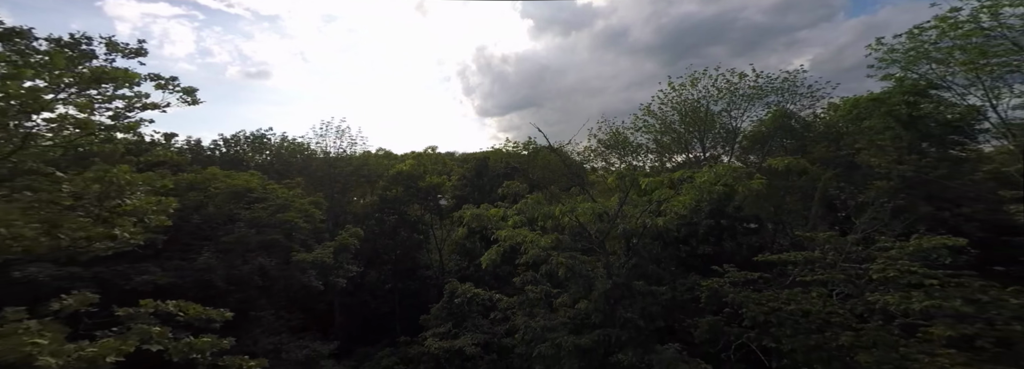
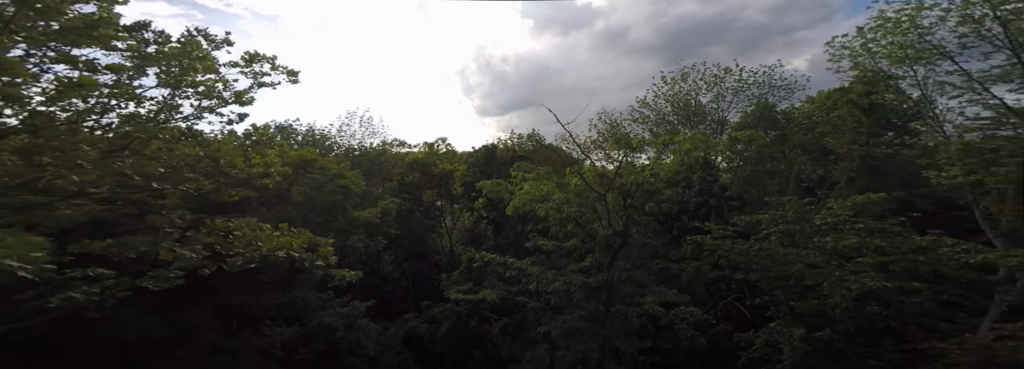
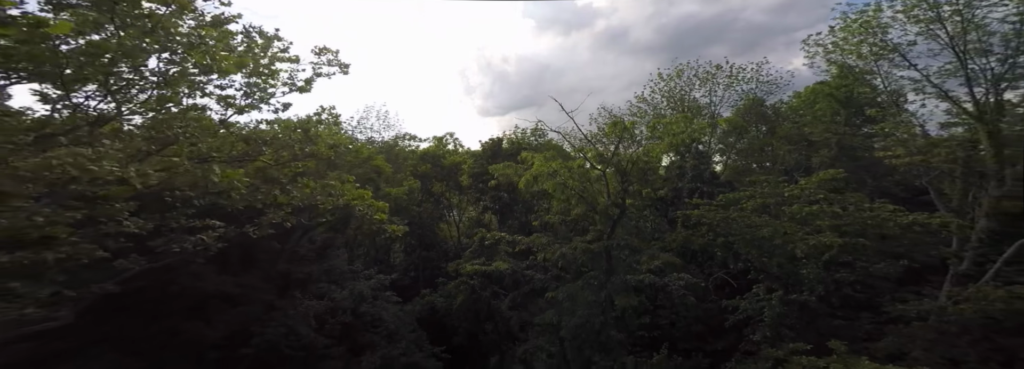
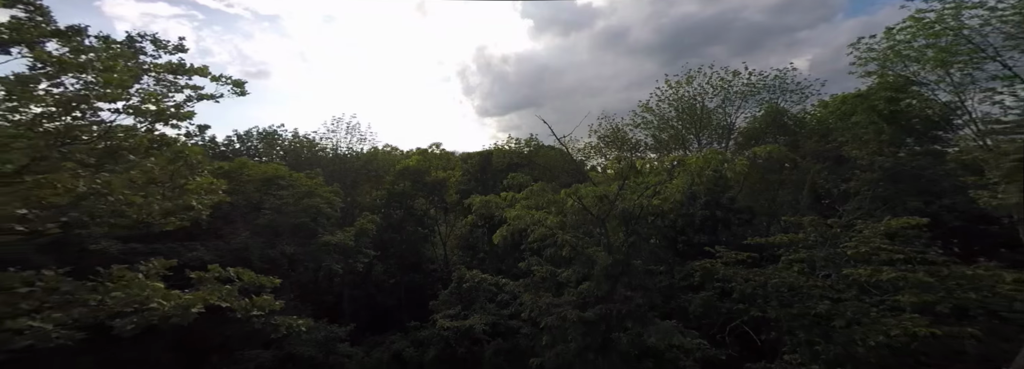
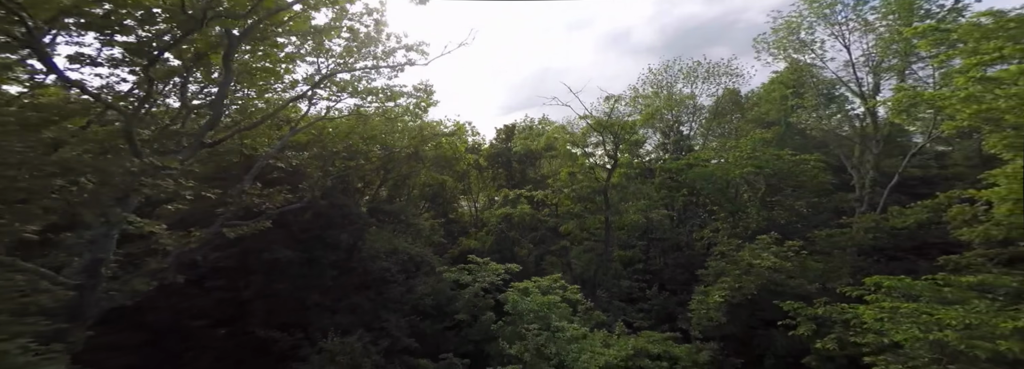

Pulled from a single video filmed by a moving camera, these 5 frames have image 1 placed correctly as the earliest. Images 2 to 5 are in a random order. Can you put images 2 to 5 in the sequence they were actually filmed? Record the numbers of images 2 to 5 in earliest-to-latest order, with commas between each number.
4, 2, 3, 5
